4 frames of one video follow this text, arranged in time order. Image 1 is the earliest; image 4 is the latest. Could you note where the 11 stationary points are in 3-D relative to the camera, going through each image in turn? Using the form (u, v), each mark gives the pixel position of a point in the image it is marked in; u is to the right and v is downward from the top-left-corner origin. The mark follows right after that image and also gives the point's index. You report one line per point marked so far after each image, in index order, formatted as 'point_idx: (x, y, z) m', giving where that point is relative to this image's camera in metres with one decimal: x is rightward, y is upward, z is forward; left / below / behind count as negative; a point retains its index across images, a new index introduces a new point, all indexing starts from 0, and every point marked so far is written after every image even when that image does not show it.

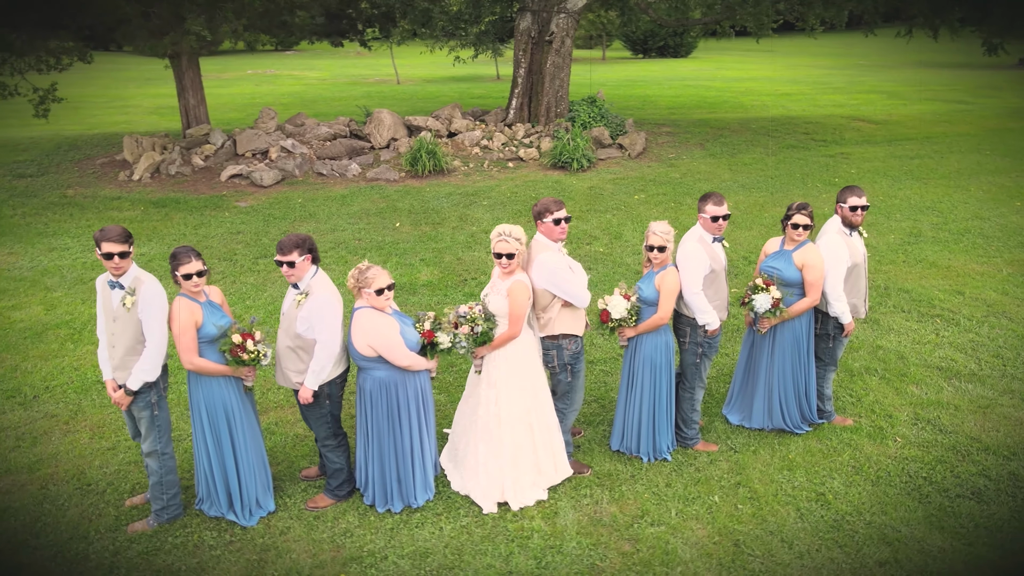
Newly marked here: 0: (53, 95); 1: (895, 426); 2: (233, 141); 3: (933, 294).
0: (-7.4, +3.1, +11.8) m
1: (+3.6, -1.3, +6.9) m
2: (-6.2, +3.3, +16.2) m
3: (+5.7, -0.1, +9.8) m
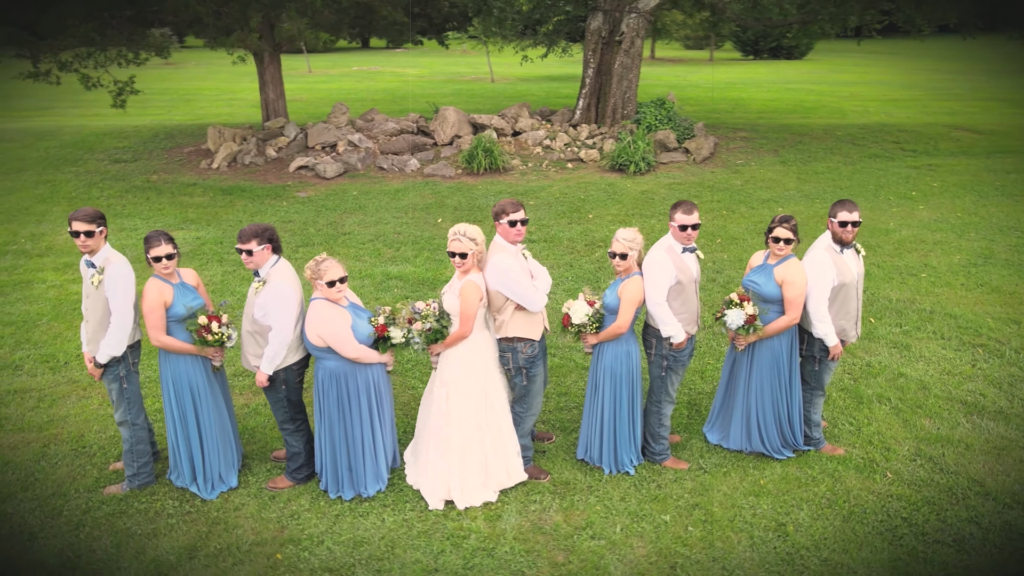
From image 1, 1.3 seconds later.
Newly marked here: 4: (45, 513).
0: (-6.7, +3.5, +12.7) m
1: (+3.3, -1.5, +6.4) m
2: (-4.8, +3.6, +17.0) m
3: (+5.8, -0.4, +9.0) m
4: (-3.7, -1.8, +5.8) m
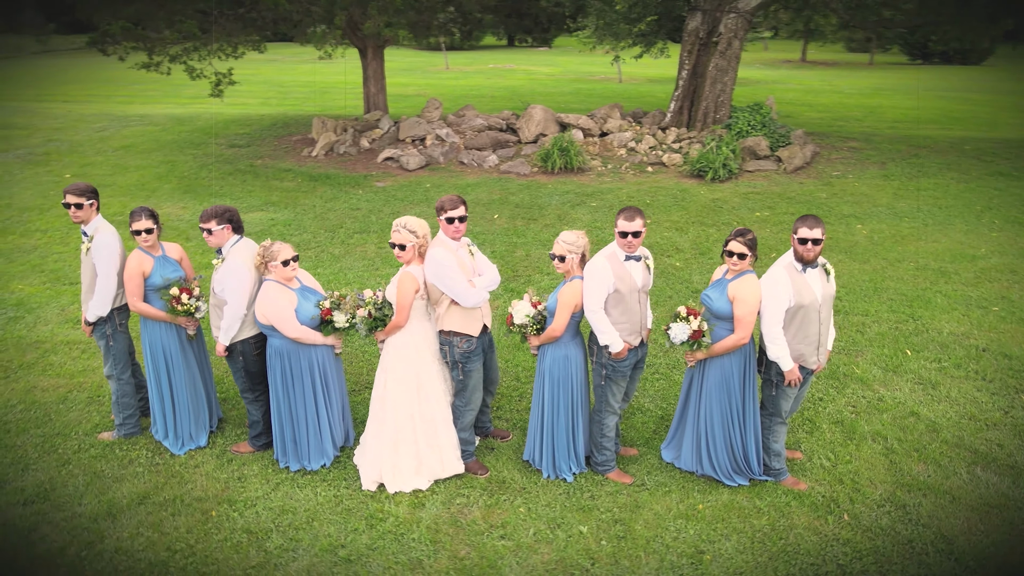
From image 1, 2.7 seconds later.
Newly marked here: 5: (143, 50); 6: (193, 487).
0: (-5.4, +4.0, +14.0) m
1: (+2.7, -1.7, +5.9) m
2: (-2.8, +3.9, +17.8) m
3: (+5.8, -0.8, +7.9) m
4: (-4.3, -1.5, +6.7) m
5: (-7.3, +4.8, +14.6) m
6: (-2.7, -1.7, +6.2) m
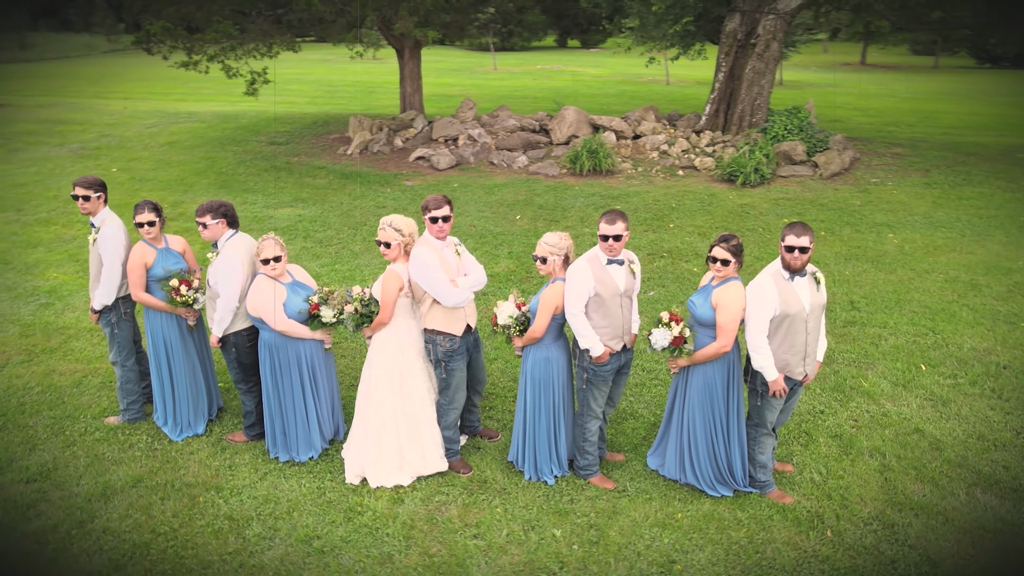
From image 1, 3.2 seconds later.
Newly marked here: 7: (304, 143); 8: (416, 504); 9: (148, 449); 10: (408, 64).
0: (-4.9, +4.1, +14.3) m
1: (+2.5, -1.8, +5.7) m
2: (-2.0, +3.9, +18.0) m
3: (+5.8, -1.0, +7.6) m
4: (-4.4, -1.4, +7.0) m
5: (-6.7, +4.9, +15.1) m
6: (-2.8, -1.6, +6.4) m
7: (-5.4, +3.8, +19.0) m
8: (-0.8, -1.8, +6.0) m
9: (-3.3, -1.5, +6.7) m
10: (-2.7, +5.8, +18.9) m
